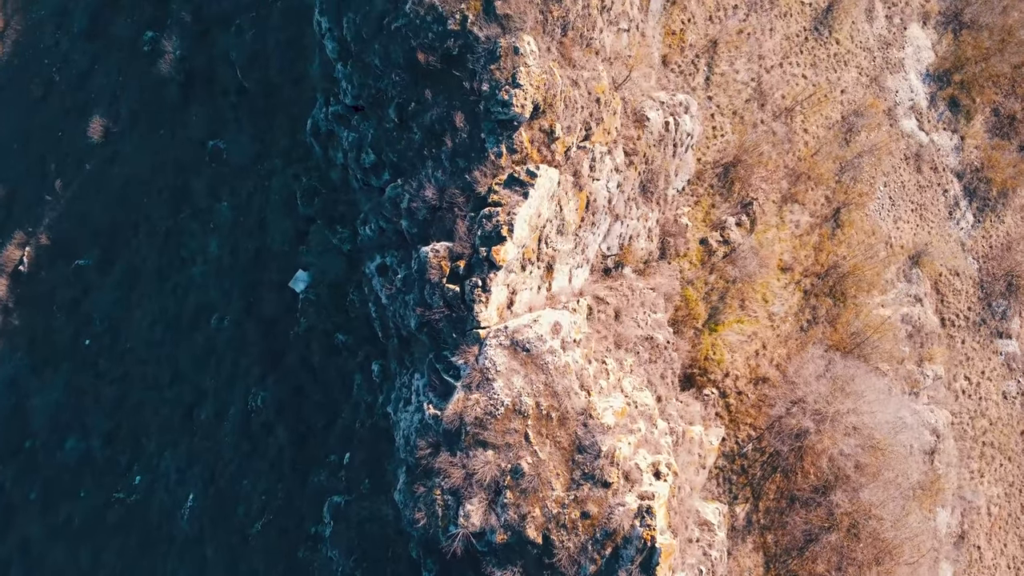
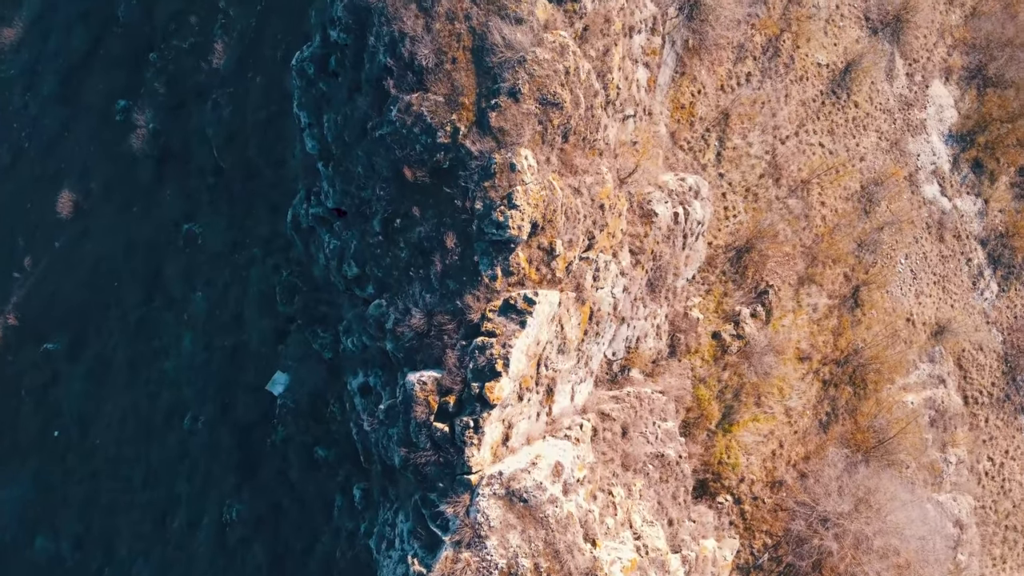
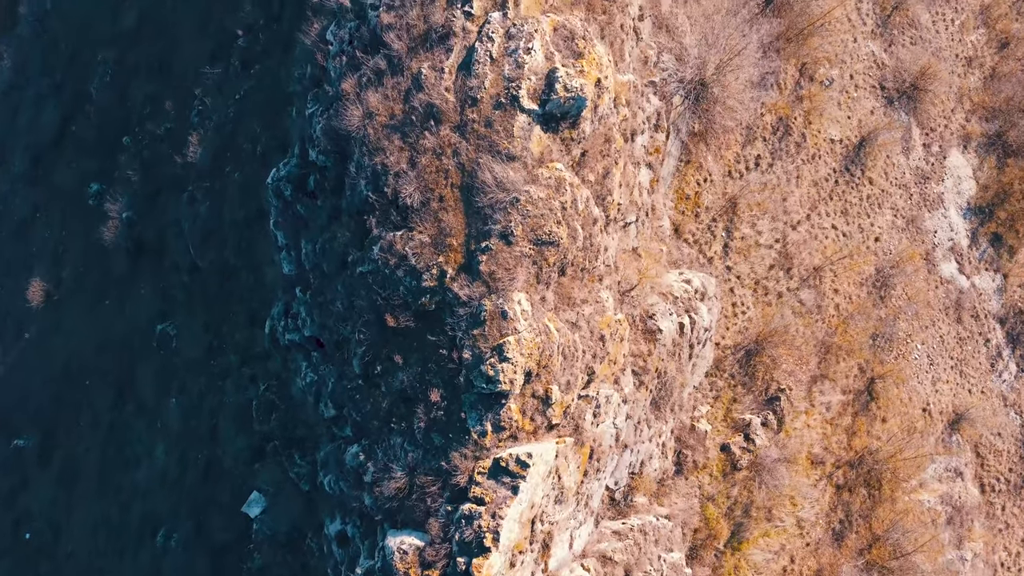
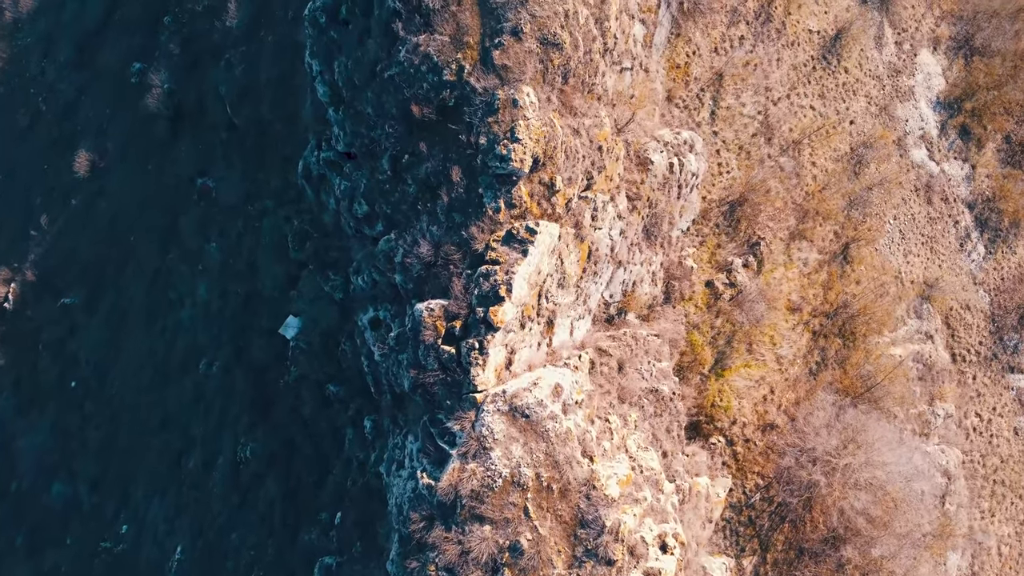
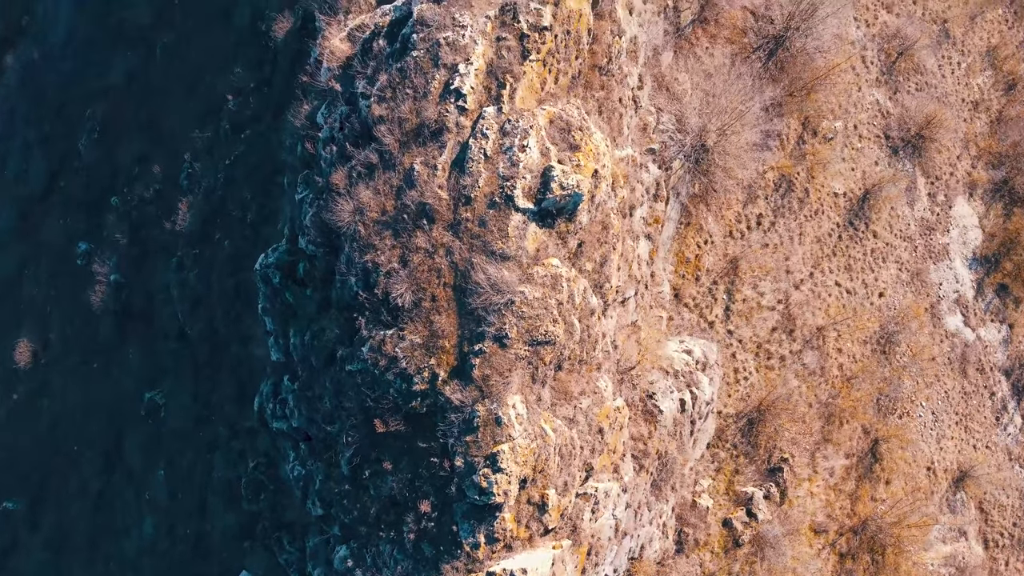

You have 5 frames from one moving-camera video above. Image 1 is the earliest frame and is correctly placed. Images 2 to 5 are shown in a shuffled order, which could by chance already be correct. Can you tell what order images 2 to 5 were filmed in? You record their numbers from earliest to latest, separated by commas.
4, 2, 3, 5
